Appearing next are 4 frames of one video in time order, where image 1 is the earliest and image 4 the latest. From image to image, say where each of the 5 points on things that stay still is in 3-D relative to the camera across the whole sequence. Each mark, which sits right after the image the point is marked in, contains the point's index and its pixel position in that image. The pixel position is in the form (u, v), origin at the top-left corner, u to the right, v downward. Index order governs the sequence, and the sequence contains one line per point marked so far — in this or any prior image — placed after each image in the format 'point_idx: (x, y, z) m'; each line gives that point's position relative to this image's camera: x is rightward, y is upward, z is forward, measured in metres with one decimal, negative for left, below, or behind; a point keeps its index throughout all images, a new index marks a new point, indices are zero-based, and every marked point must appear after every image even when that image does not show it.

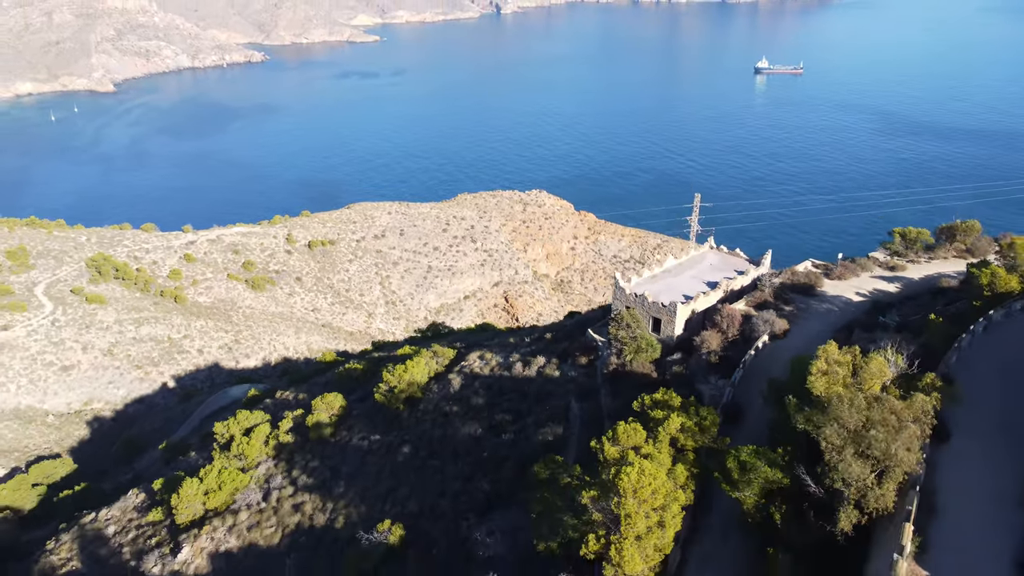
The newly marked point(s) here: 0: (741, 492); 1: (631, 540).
0: (+5.1, -4.8, +17.1) m
1: (+2.6, -5.5, +17.3) m
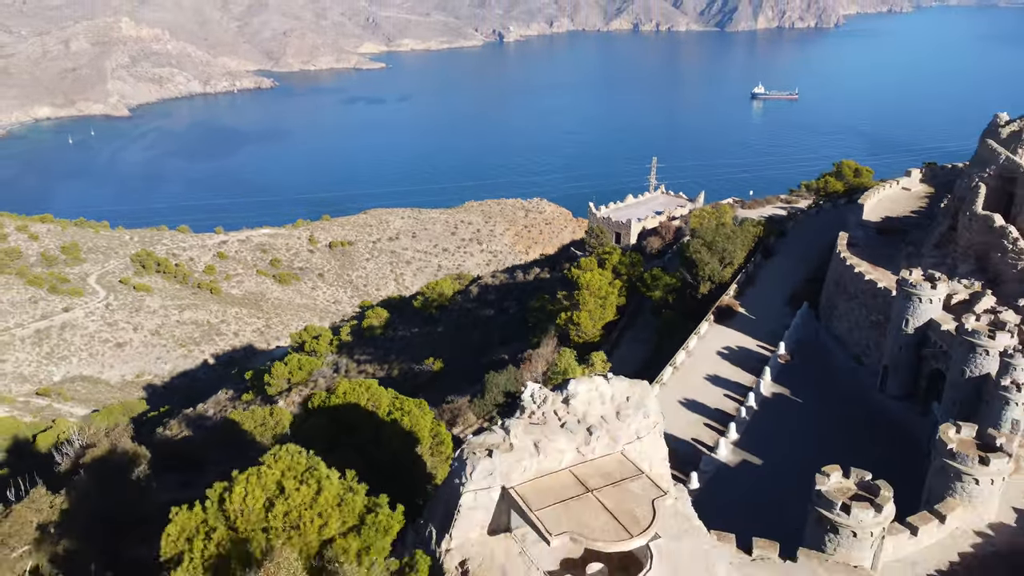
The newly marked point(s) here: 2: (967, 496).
0: (+5.3, -0.1, +30.0) m
1: (+2.8, -0.8, +30.2) m
2: (+7.9, -3.6, +13.8) m
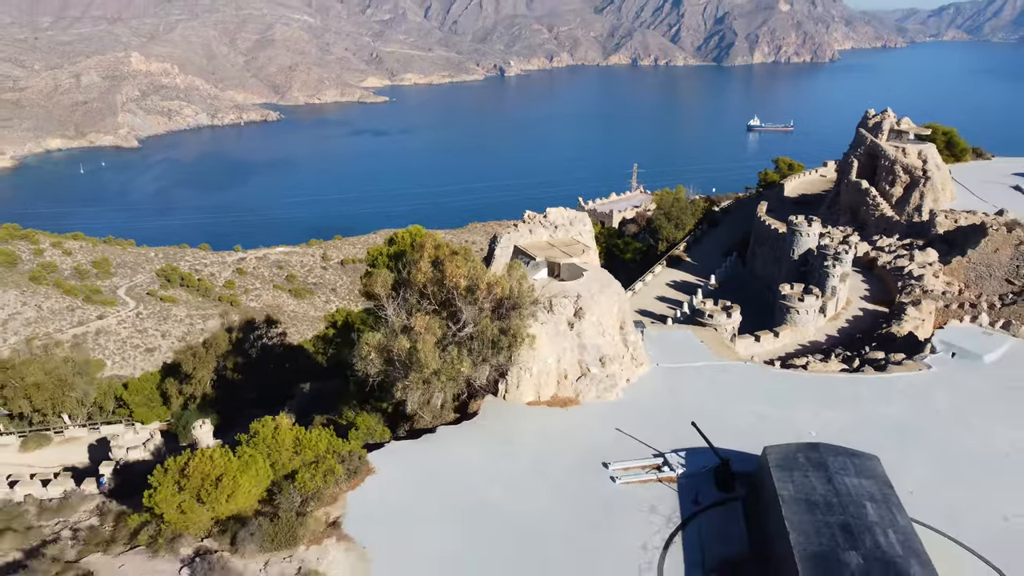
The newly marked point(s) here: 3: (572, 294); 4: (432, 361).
0: (+5.4, +1.8, +39.0) m
1: (+3.0, +1.1, +39.2) m
2: (+8.0, -1.0, +22.7) m
3: (+1.2, -0.1, +15.7) m
4: (-1.3, -1.2, +13.6) m
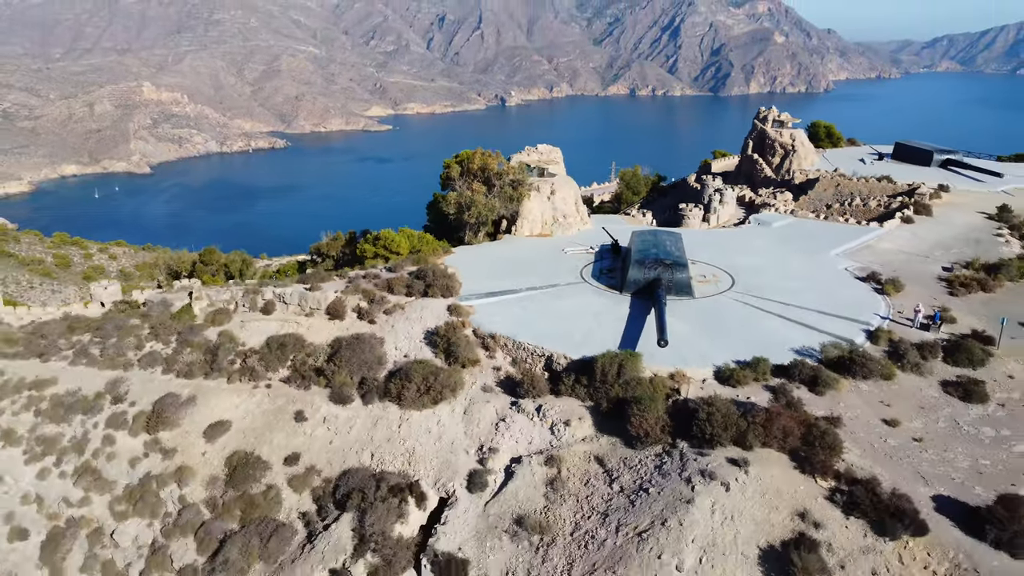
0: (+5.7, +5.2, +54.1) m
1: (+3.3, +4.5, +54.3) m
2: (+8.3, +3.0, +37.7) m
3: (+1.4, +4.1, +30.8) m
4: (-1.0, +3.1, +28.6) m
